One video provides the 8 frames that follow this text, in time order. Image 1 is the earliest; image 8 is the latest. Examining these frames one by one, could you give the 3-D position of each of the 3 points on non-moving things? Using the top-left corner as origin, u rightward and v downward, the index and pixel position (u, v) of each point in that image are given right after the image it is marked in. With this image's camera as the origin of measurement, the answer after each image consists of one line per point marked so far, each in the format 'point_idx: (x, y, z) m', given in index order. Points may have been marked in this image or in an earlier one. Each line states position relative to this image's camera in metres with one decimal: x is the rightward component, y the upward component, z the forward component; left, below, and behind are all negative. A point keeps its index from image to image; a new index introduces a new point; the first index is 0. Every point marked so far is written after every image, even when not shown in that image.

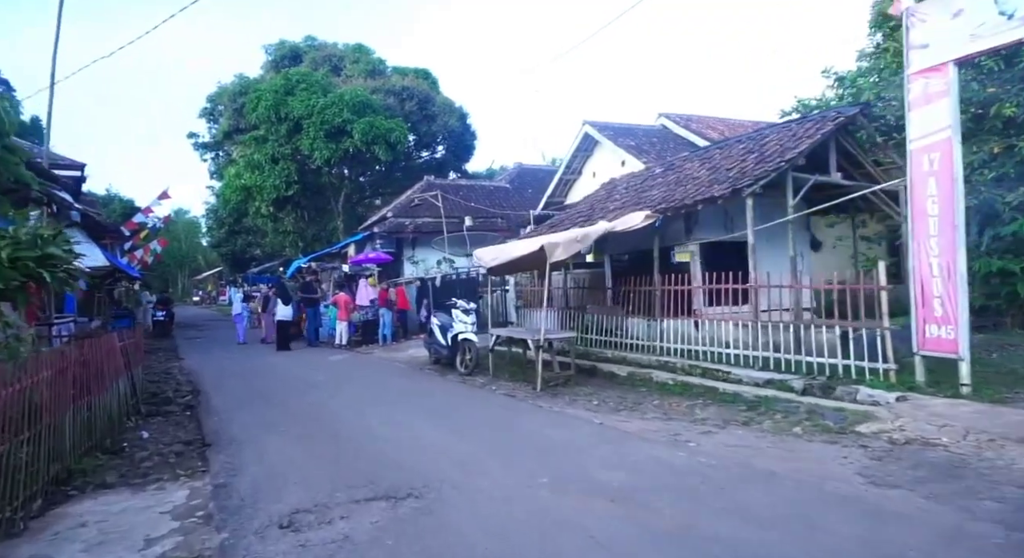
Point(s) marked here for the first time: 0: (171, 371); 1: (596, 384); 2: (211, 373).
0: (-8.0, -2.2, +15.1) m
1: (+1.2, -1.6, +9.6) m
2: (-6.6, -2.1, +14.0) m
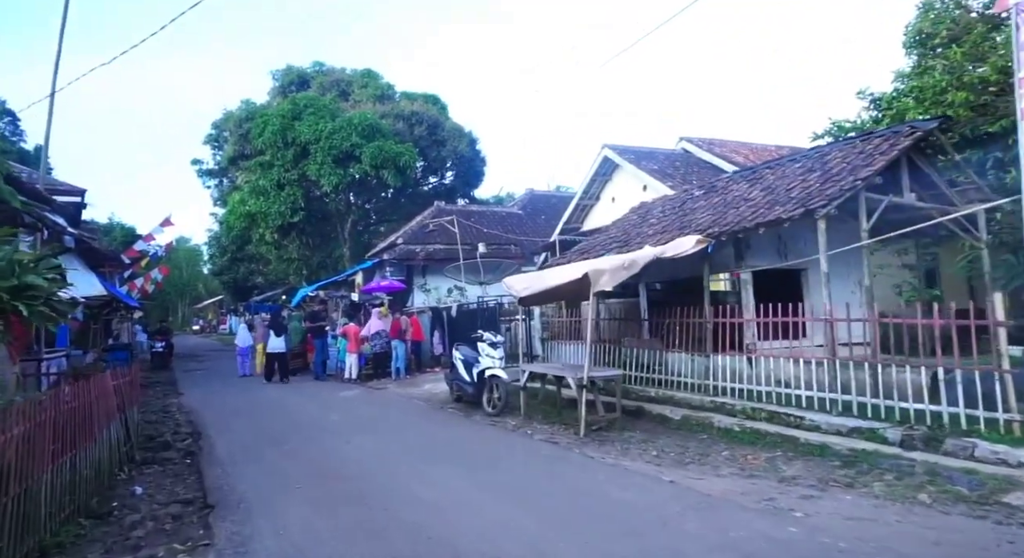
0: (-7.5, -2.9, +14.1) m
1: (+1.7, -2.0, +8.5) m
2: (-6.0, -2.7, +12.9) m
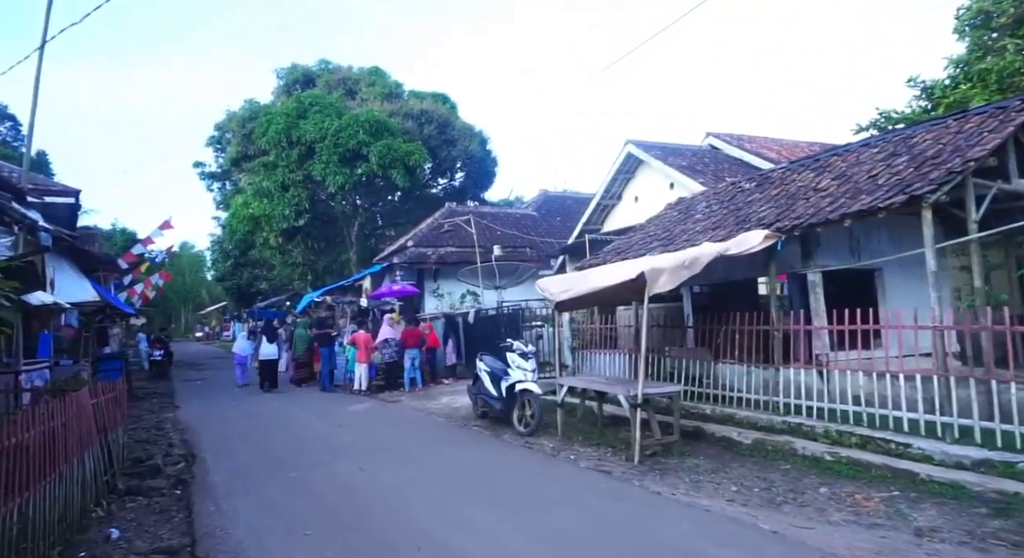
0: (-7.0, -3.0, +12.9) m
1: (+2.2, -2.0, +7.3) m
2: (-5.5, -2.8, +11.7) m
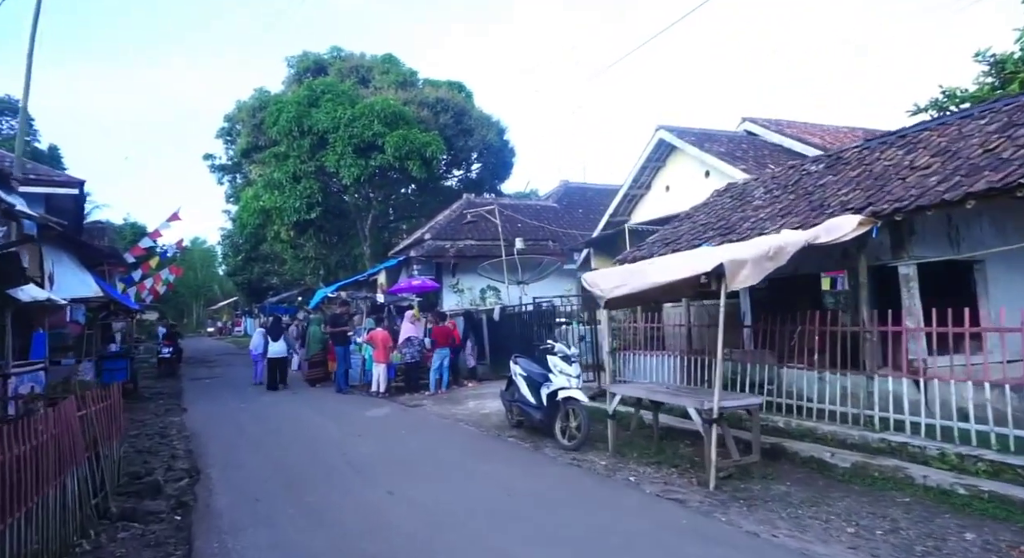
0: (-6.3, -2.8, +11.9) m
1: (+2.8, -1.9, +6.2) m
2: (-4.9, -2.7, +10.7) m
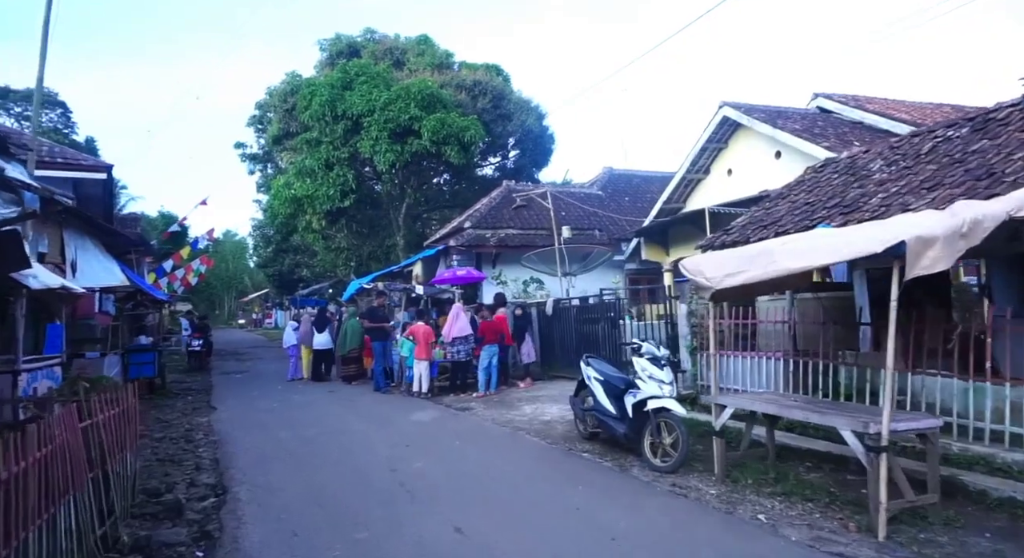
0: (-5.3, -2.6, +10.8) m
1: (+3.6, -1.8, +4.7) m
2: (-3.9, -2.5, +9.6) m
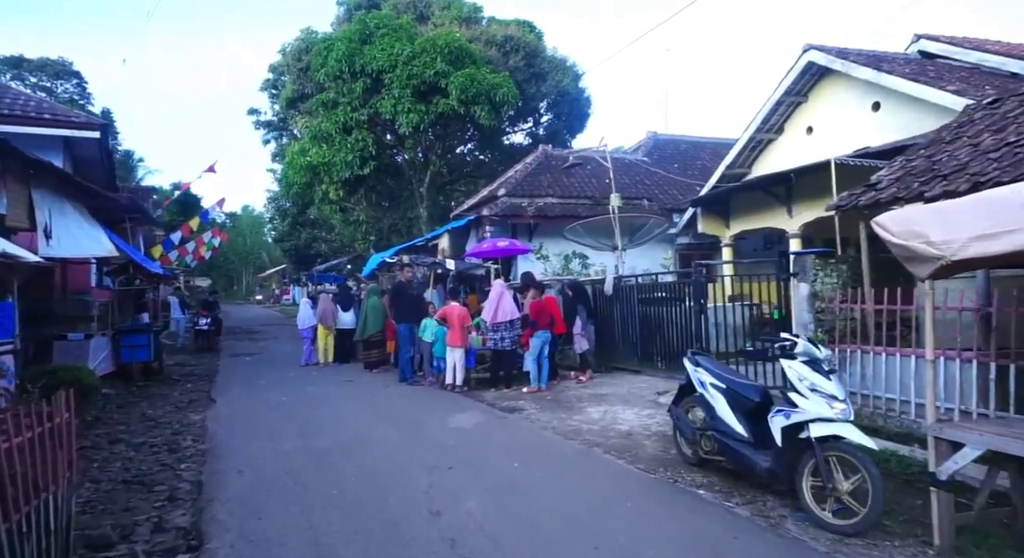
0: (-4.5, -2.2, +8.7) m
1: (+4.2, -1.7, +2.3) m
2: (-3.1, -2.1, +7.4) m
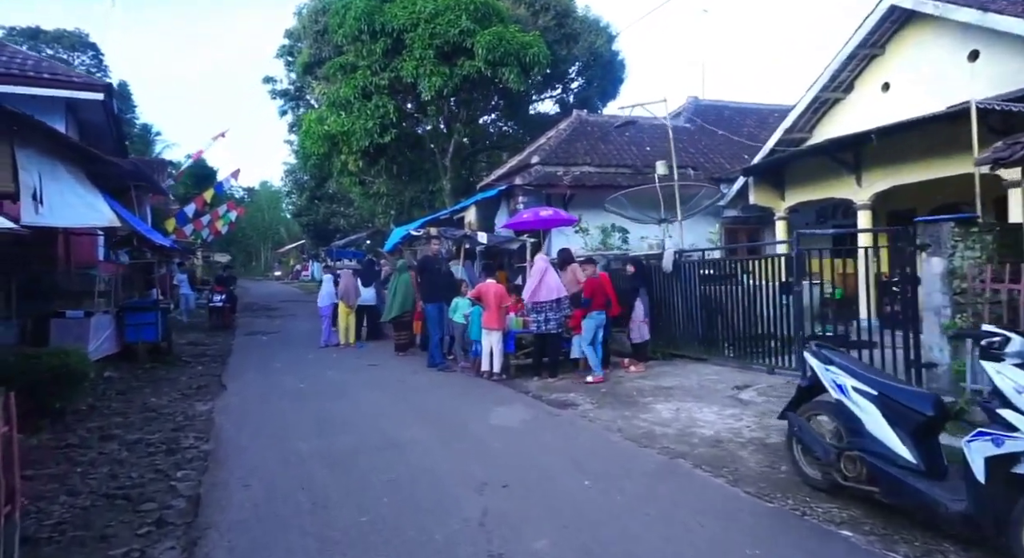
0: (-3.8, -1.9, +7.4) m
1: (+4.7, -1.6, +0.9) m
2: (-2.5, -1.8, +6.2) m
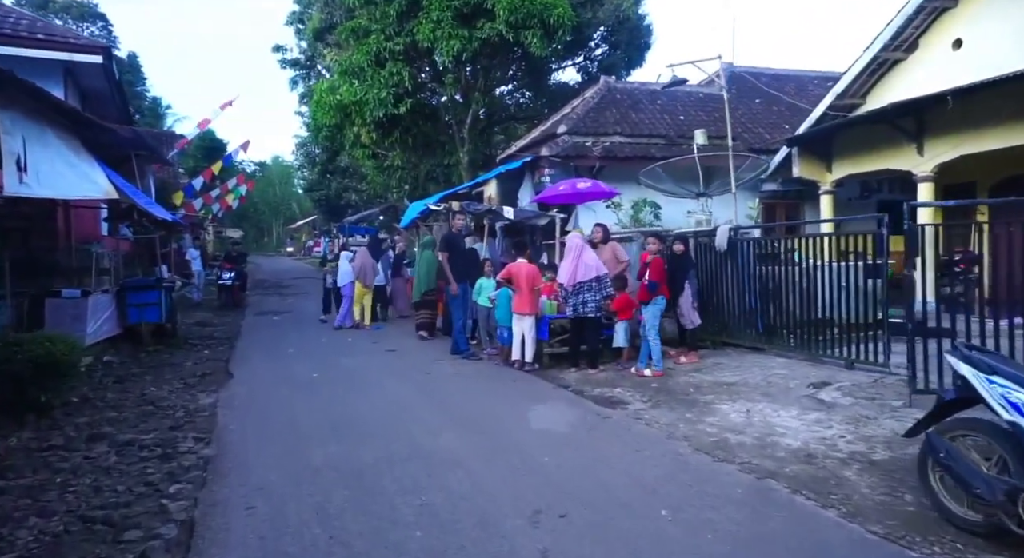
0: (-3.4, -1.7, +6.5) m
1: (+5.0, -1.7, -0.2) m
2: (-2.1, -1.7, +5.2) m
